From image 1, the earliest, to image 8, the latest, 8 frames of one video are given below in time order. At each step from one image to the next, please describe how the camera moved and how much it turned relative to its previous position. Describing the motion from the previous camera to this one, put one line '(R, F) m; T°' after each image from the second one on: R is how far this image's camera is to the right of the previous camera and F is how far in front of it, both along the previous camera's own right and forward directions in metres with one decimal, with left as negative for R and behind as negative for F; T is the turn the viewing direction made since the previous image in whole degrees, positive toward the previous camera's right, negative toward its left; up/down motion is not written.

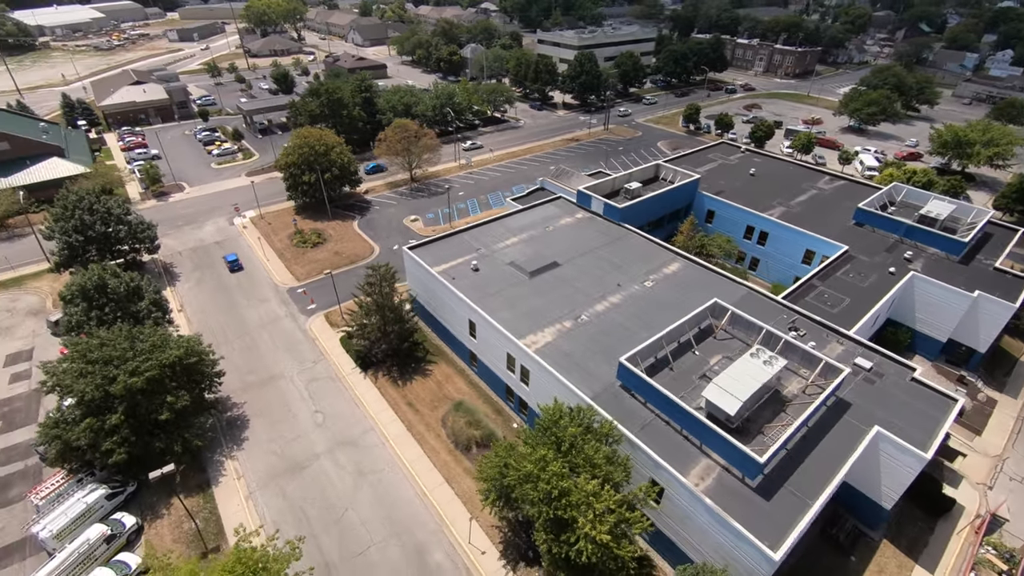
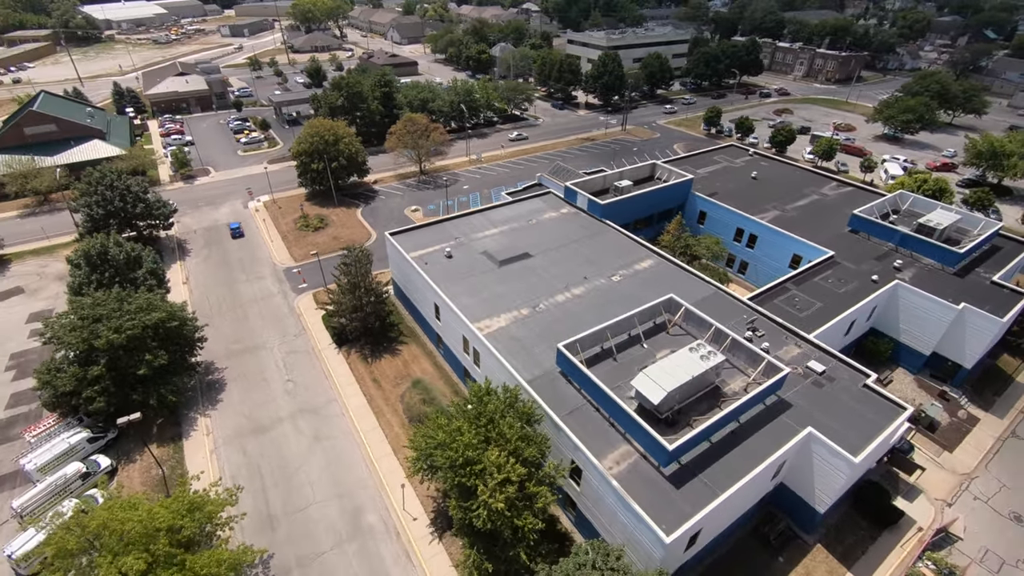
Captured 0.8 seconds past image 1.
(+5.0, -0.8) m; -4°
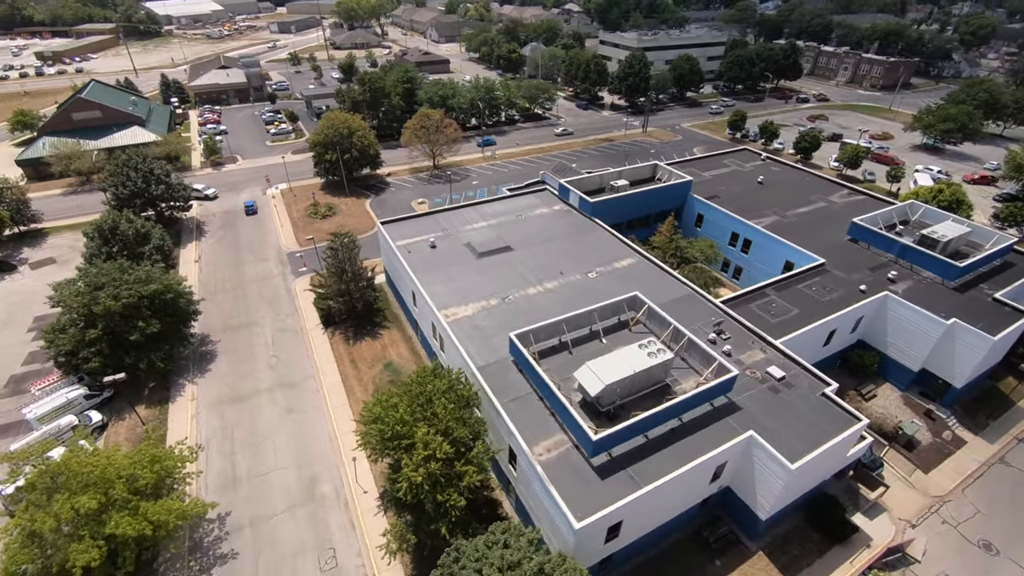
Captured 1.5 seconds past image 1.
(+4.4, -0.5) m; -4°
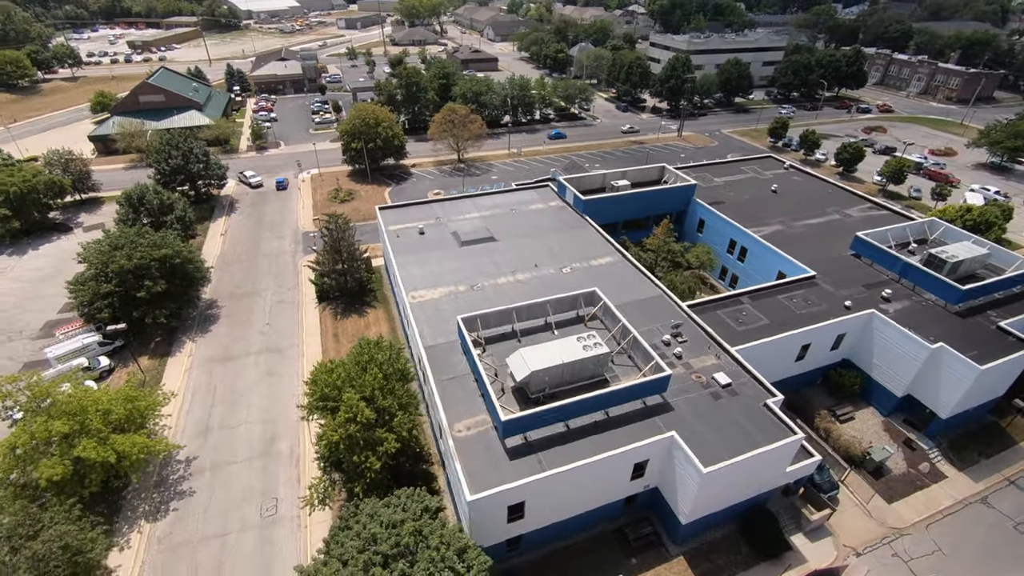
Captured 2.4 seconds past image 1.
(+5.9, -0.6) m; -6°
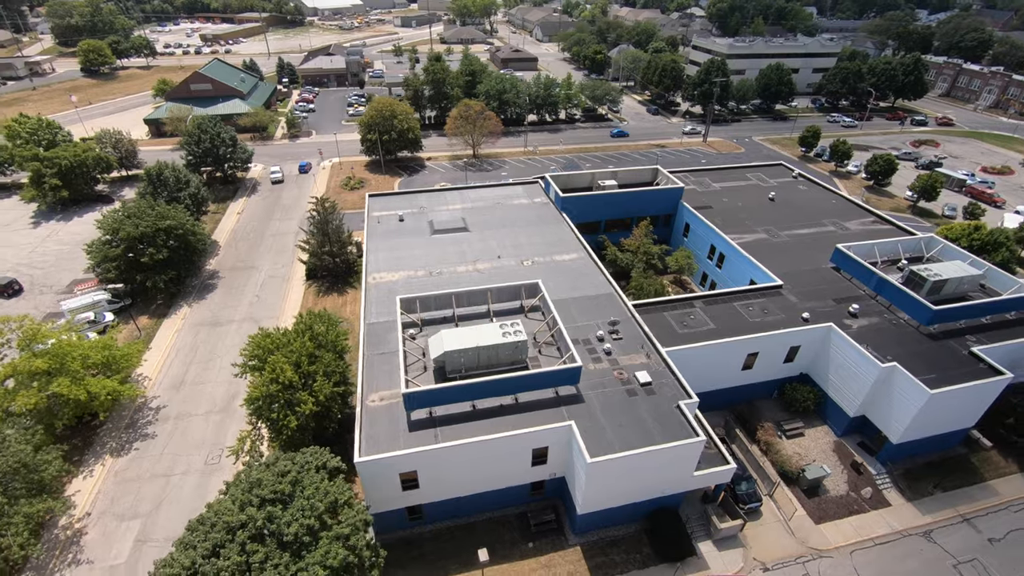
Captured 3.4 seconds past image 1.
(+6.8, -0.7) m; -6°
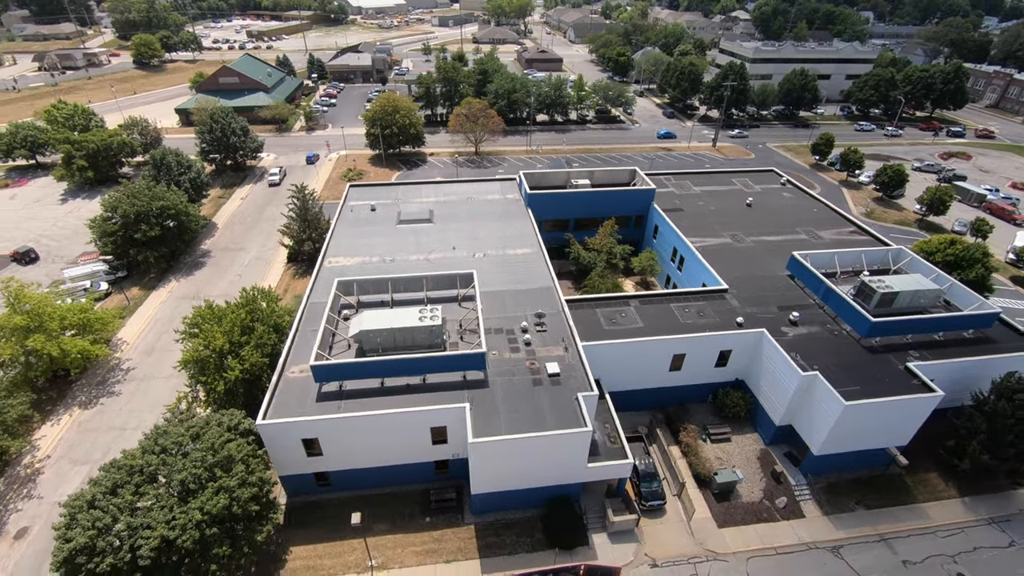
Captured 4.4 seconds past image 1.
(+6.8, -0.8) m; -5°
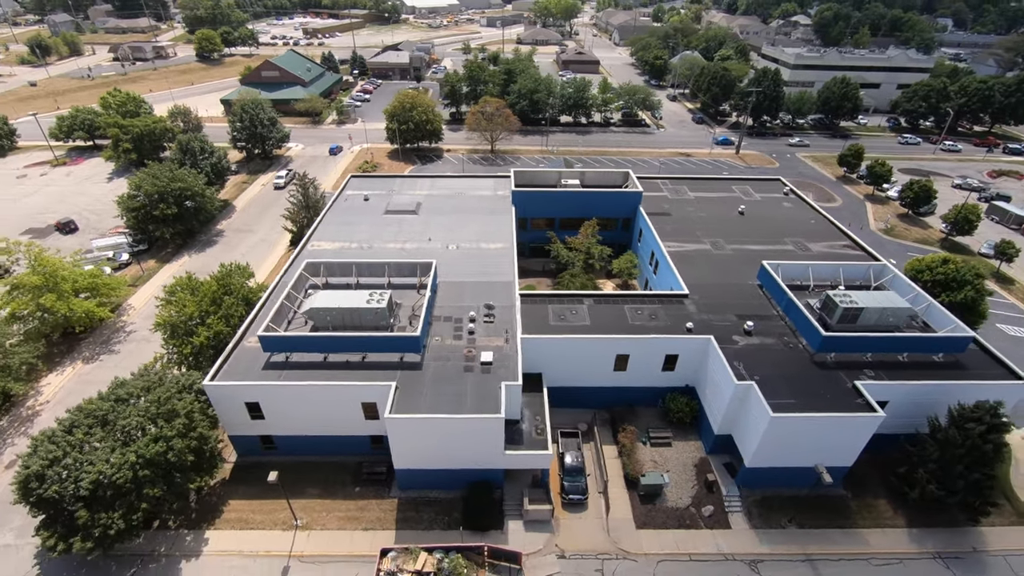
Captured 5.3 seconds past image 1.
(+6.1, -0.7) m; -6°
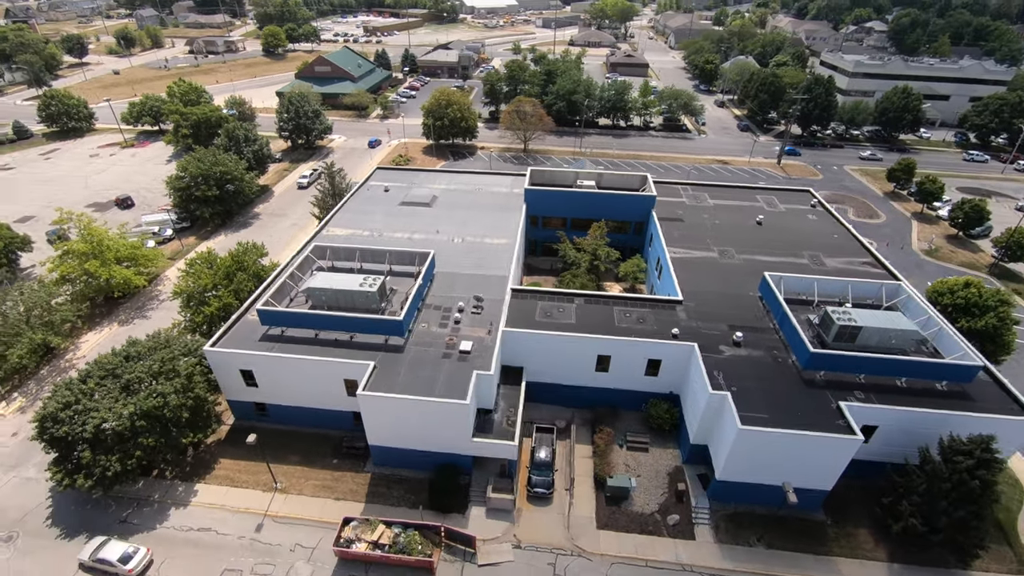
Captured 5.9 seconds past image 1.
(+3.9, -0.5) m; -6°
